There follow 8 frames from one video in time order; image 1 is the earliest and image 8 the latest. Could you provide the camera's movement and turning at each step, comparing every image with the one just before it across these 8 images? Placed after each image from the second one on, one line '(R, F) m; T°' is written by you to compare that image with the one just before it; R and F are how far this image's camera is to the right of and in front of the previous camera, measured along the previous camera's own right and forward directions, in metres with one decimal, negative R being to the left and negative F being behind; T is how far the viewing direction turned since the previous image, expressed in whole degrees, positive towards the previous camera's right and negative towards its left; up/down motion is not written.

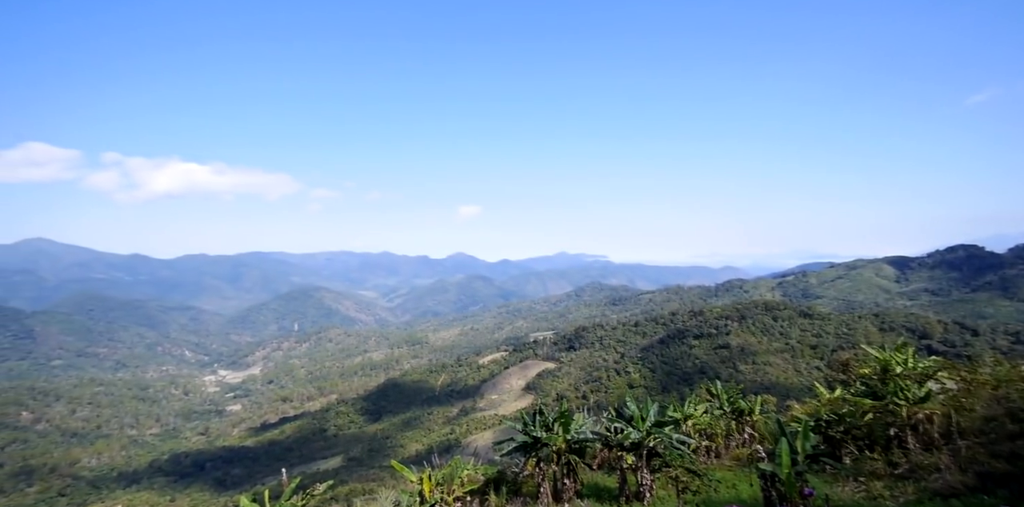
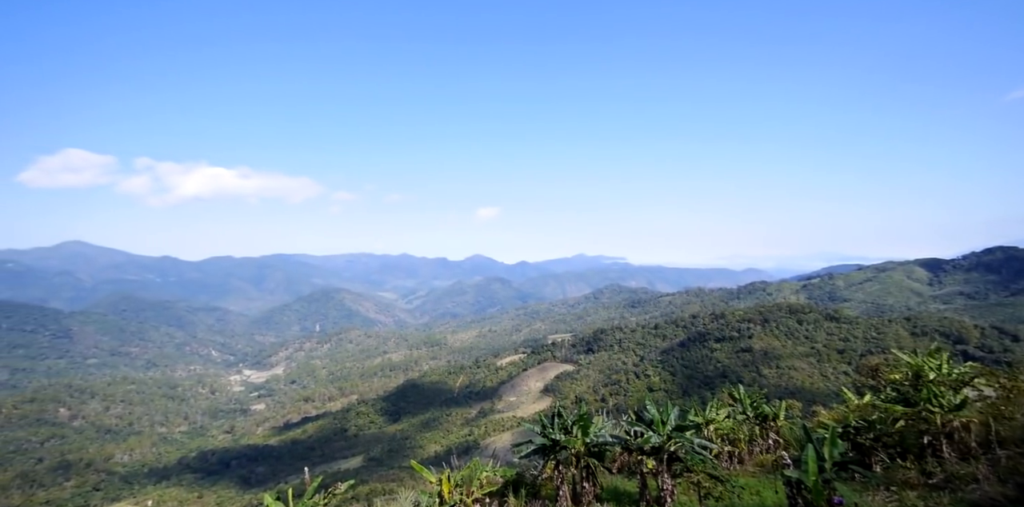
(0.0, +0.2) m; -2°
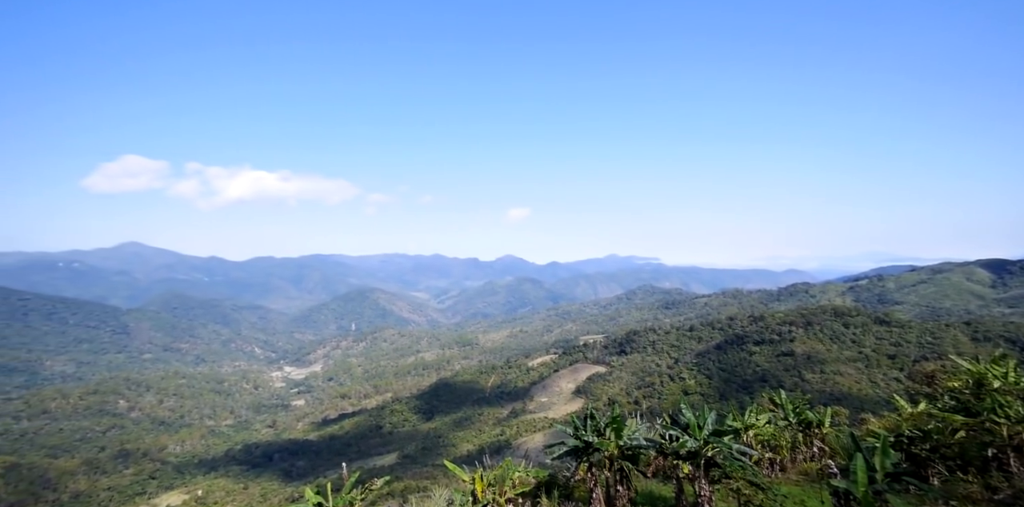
(-0.1, +0.4) m; -3°
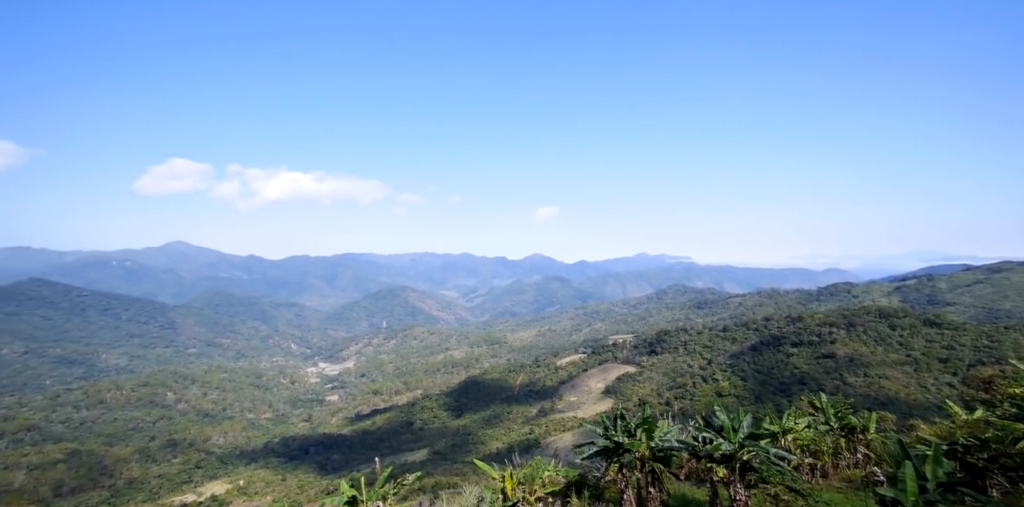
(-0.1, +0.4) m; -3°
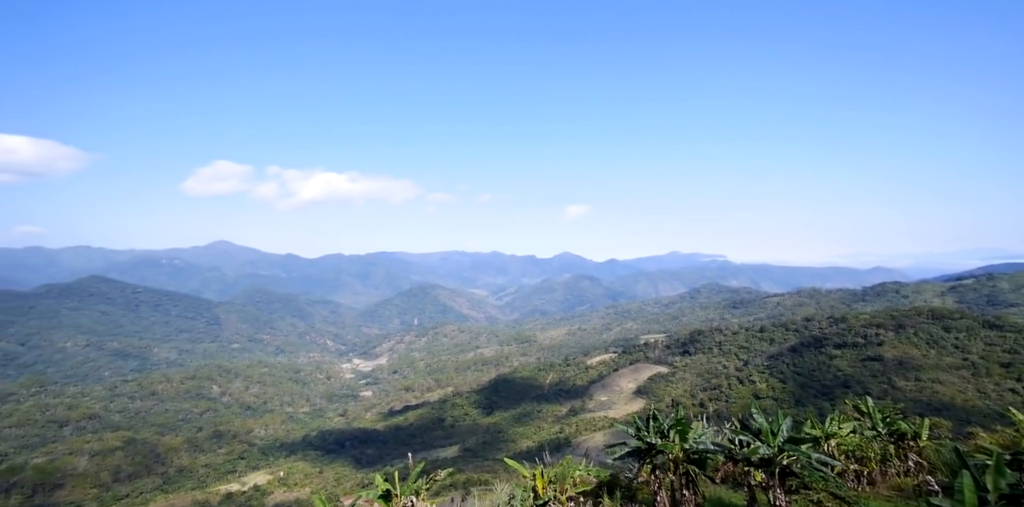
(-0.1, +0.5) m; -3°
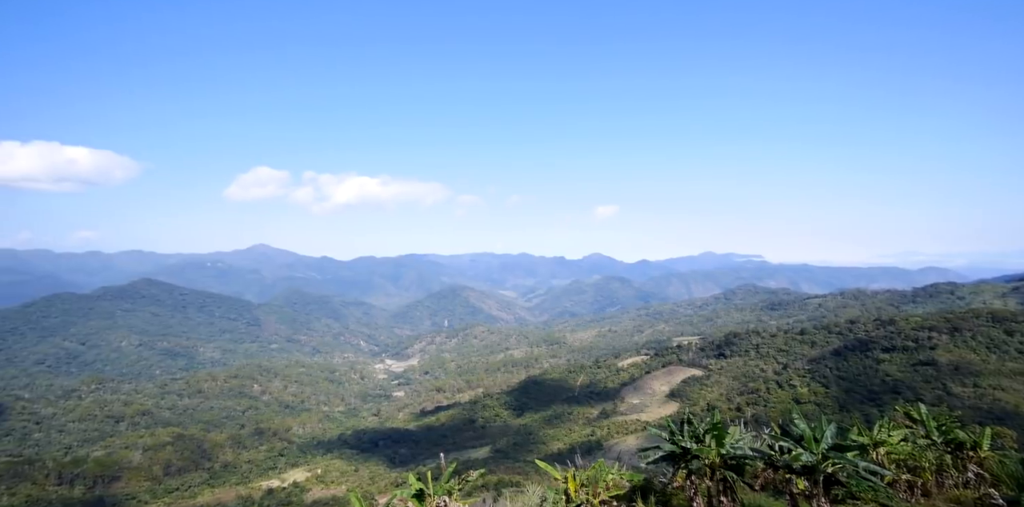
(-0.2, +0.5) m; -3°
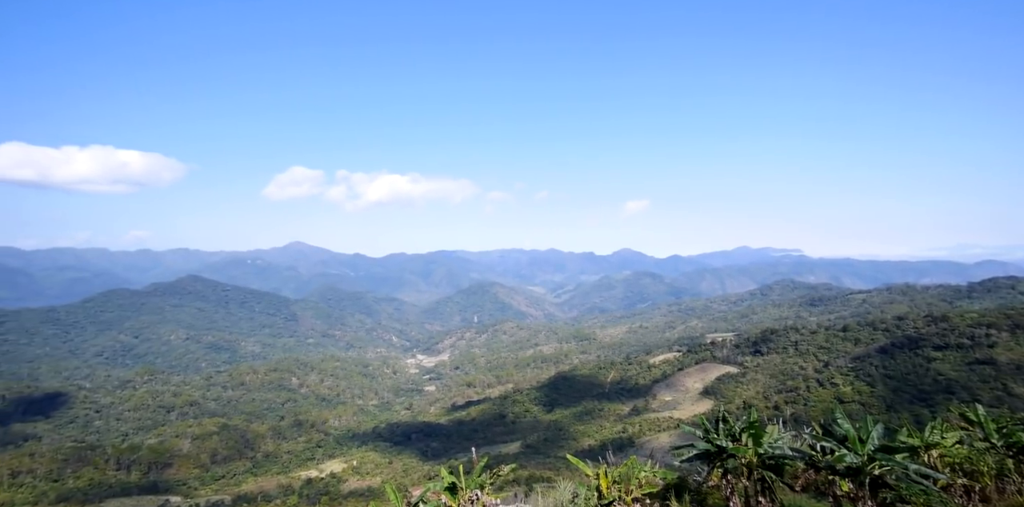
(-0.1, +0.6) m; -3°
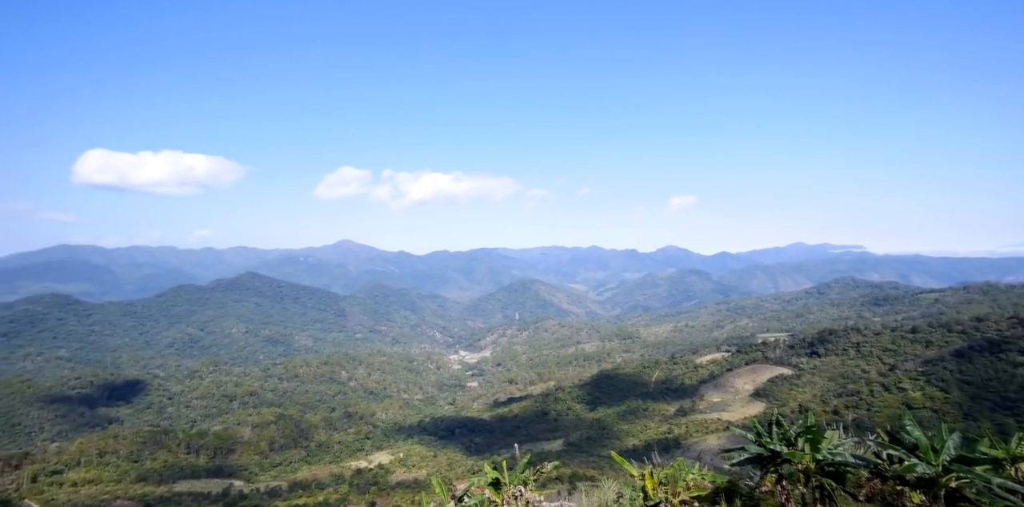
(-0.2, +1.0) m; -4°
